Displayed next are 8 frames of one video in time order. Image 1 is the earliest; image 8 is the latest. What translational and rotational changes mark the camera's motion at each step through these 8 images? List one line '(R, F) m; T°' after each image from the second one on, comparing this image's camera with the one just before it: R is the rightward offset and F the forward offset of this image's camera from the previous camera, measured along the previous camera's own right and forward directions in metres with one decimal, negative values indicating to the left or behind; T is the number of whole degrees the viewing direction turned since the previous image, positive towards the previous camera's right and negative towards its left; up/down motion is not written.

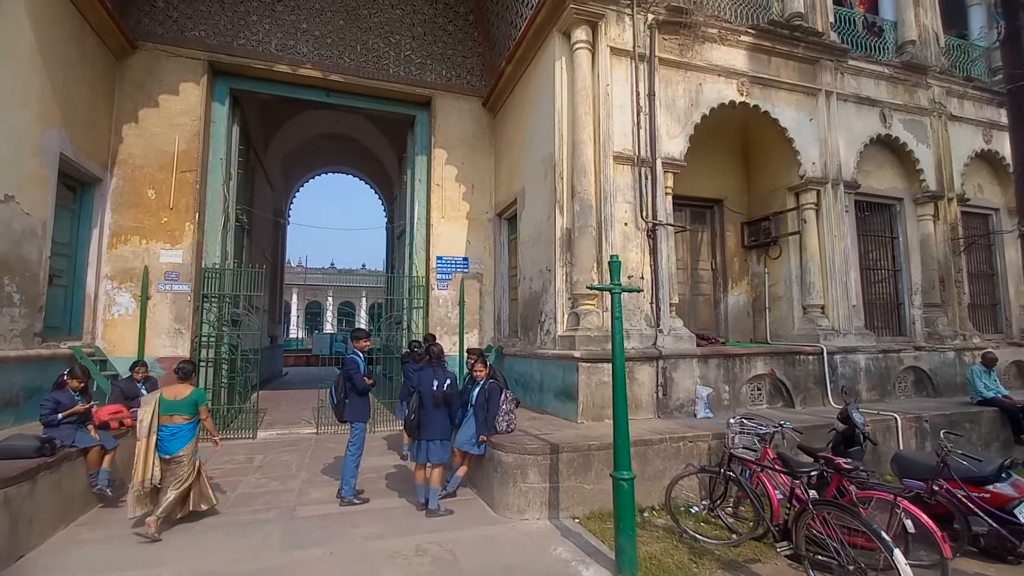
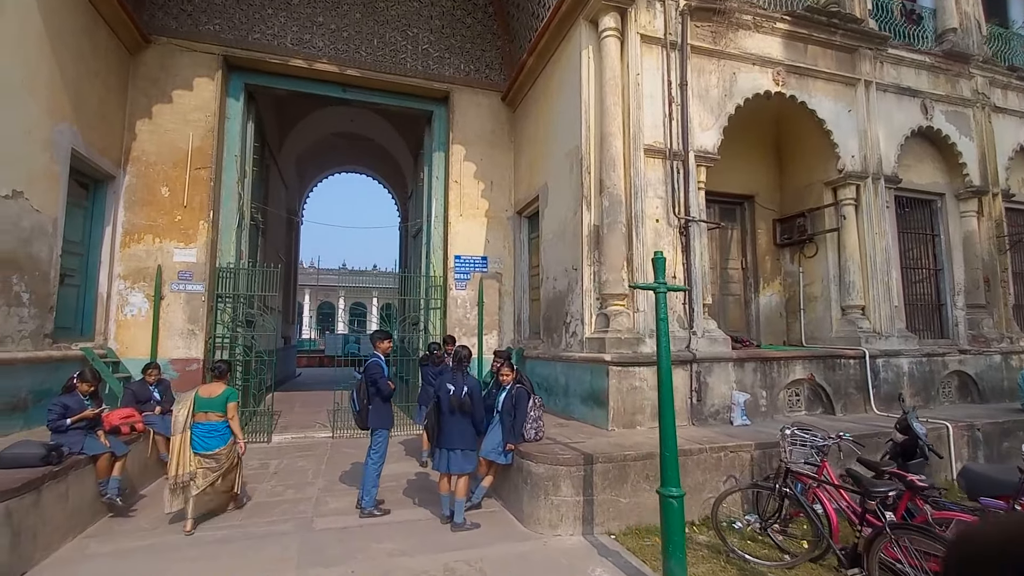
(-0.2, +0.3) m; -1°
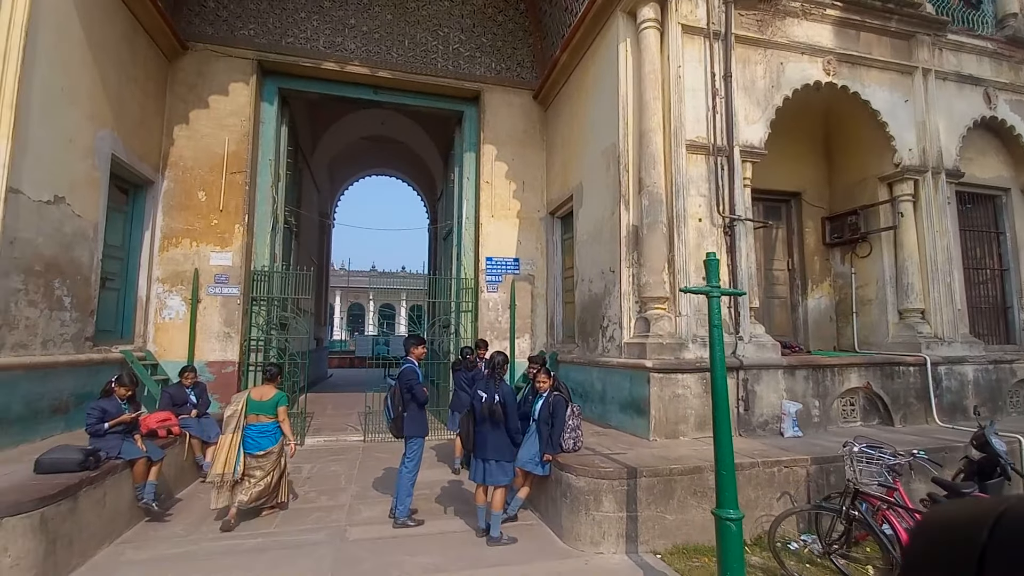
(-0.1, +0.2) m; -3°
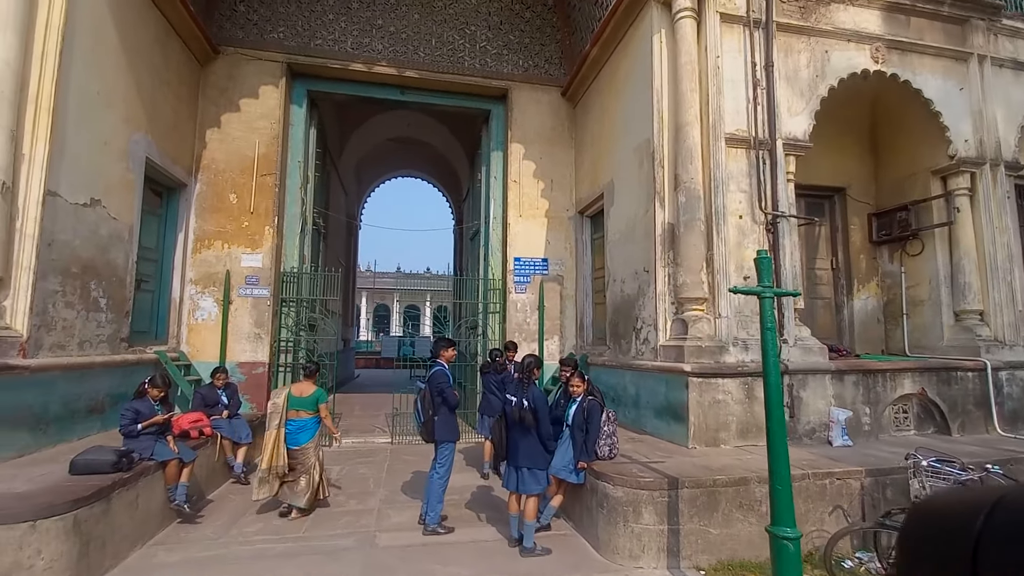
(-0.1, +0.1) m; -3°
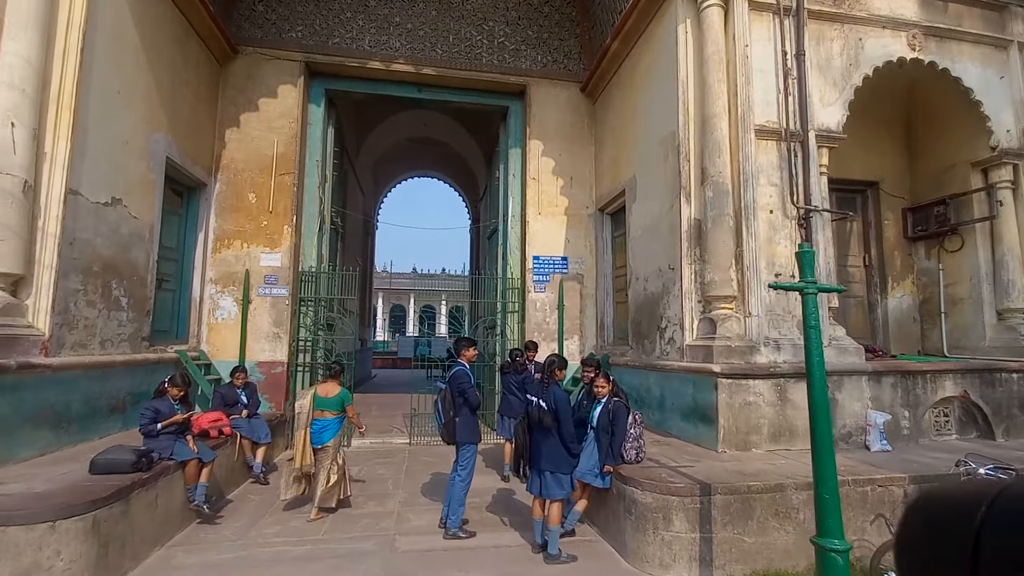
(-0.1, +0.1) m; -2°
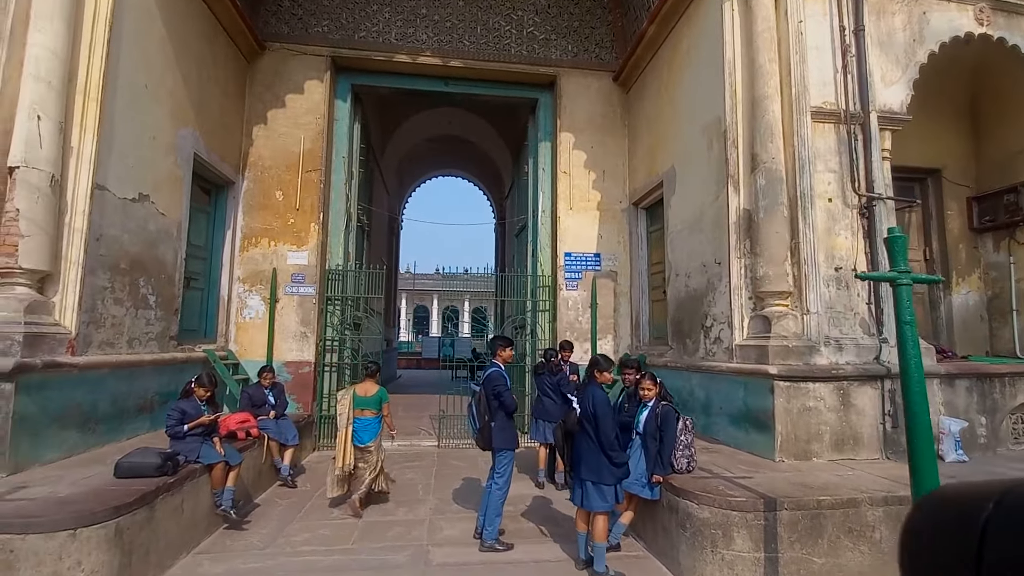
(-0.1, +0.3) m; -3°
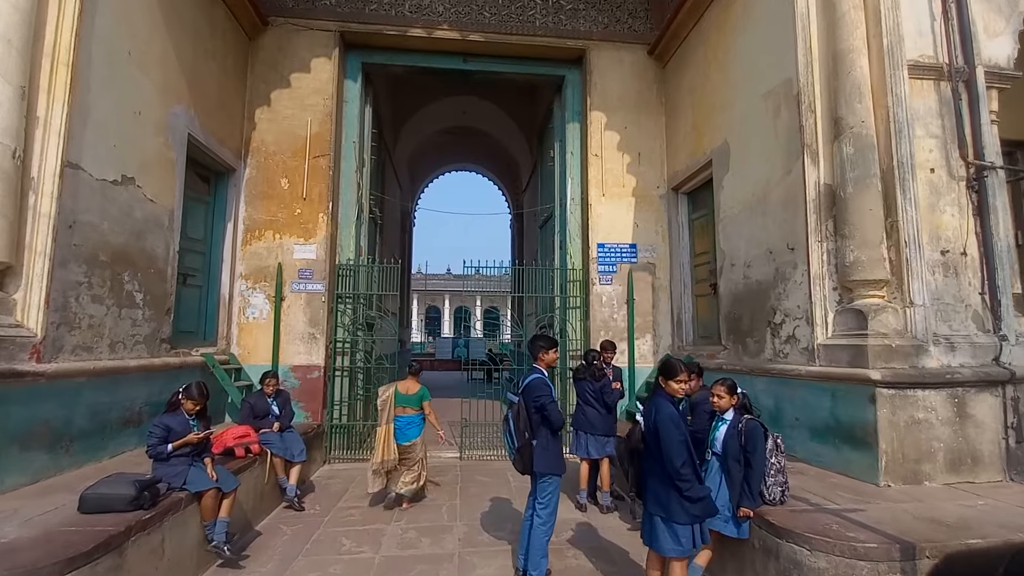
(-0.2, +0.7) m; -1°
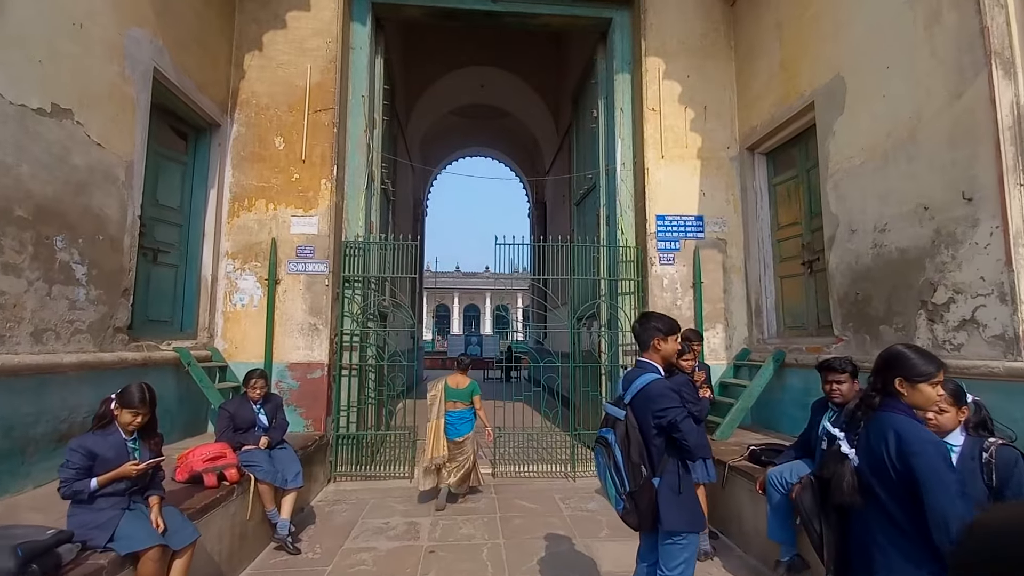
(-0.4, +1.1) m; -1°
